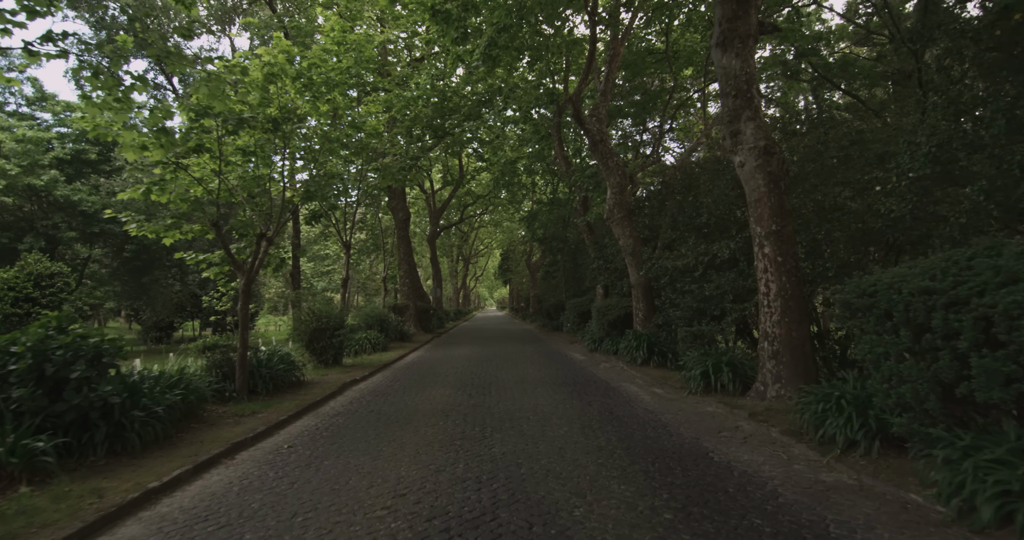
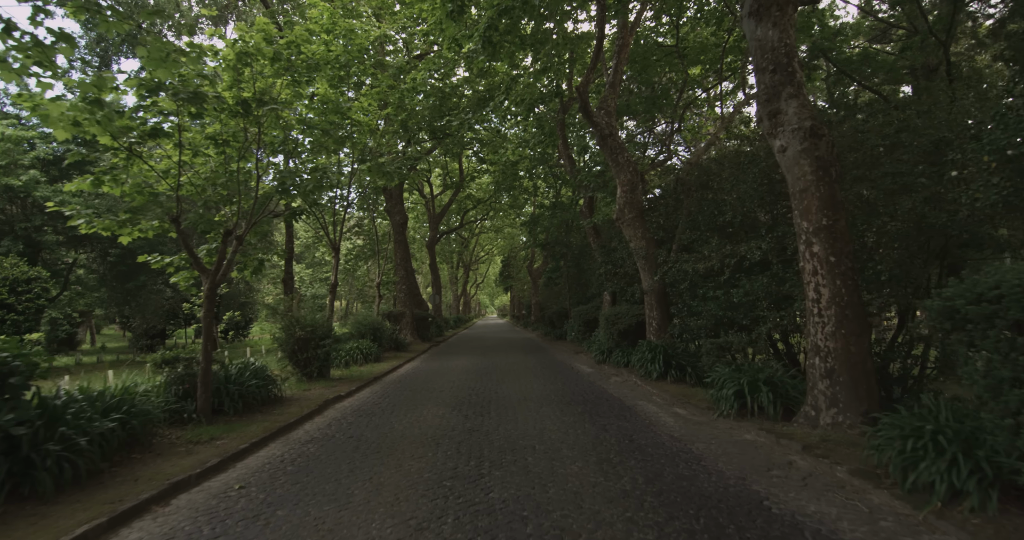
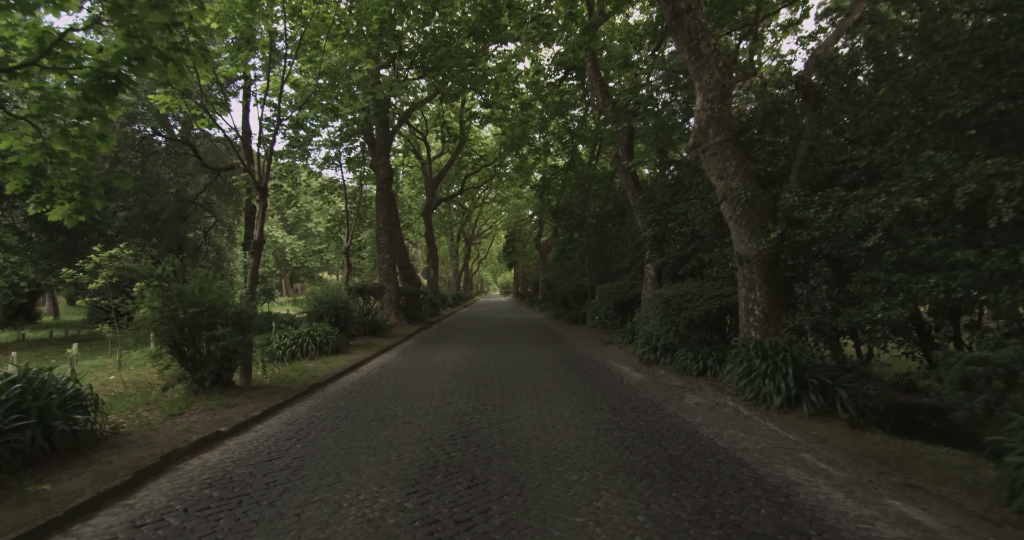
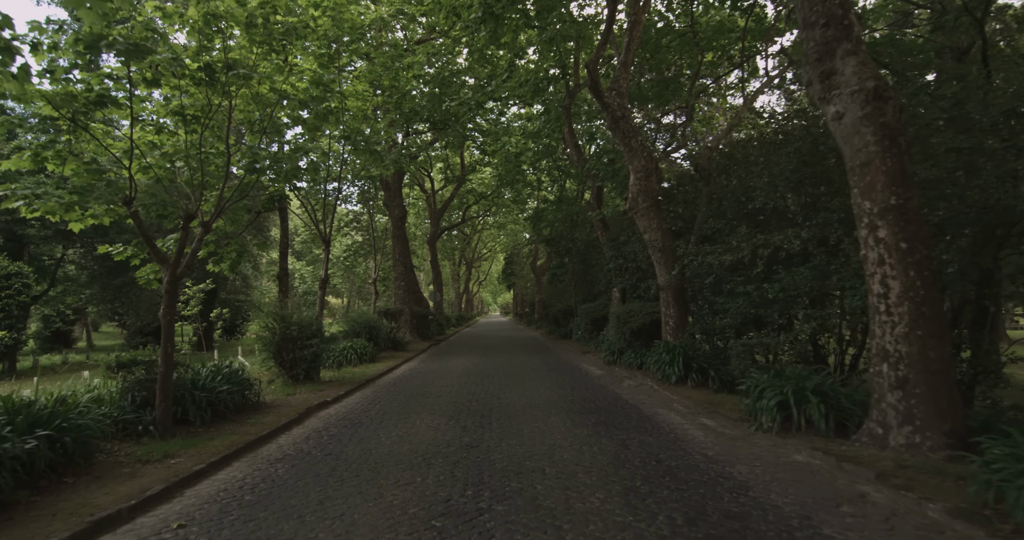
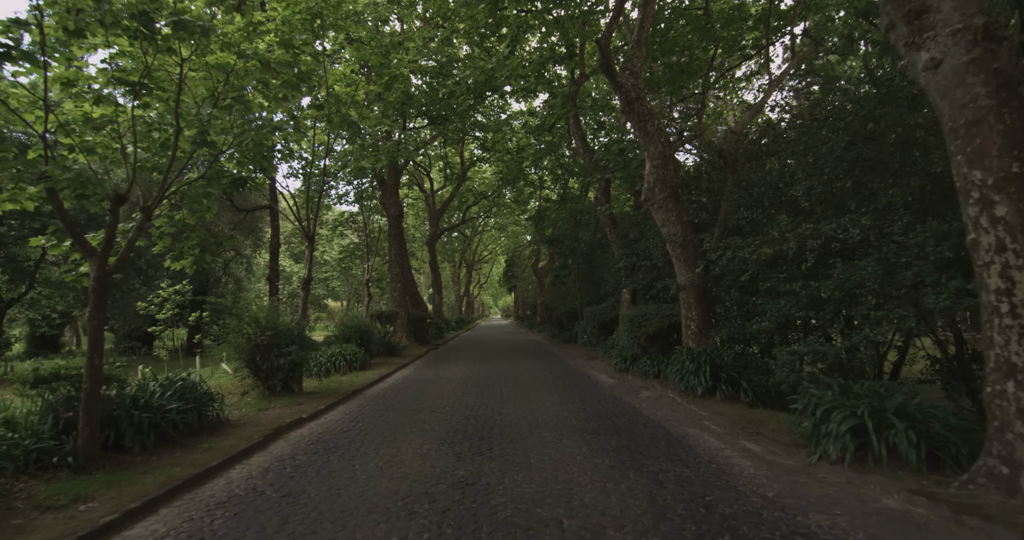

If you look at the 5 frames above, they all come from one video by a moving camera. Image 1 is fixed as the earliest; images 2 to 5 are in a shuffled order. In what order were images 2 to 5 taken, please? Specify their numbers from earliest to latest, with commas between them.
2, 4, 5, 3
